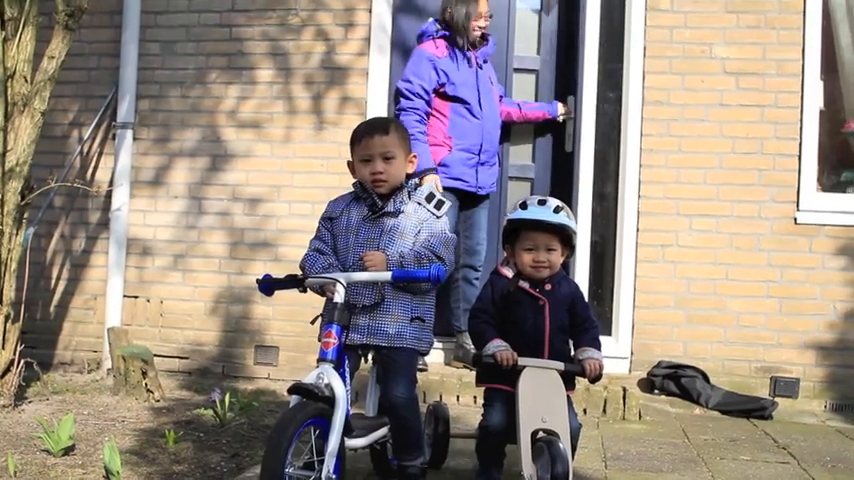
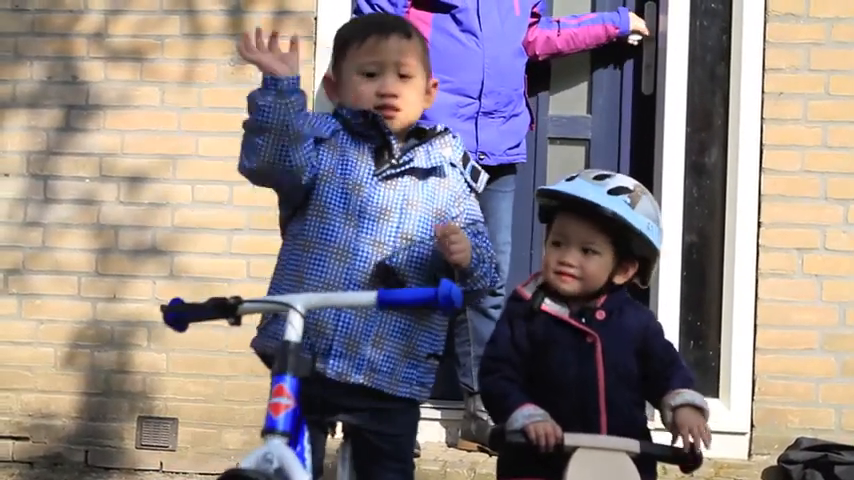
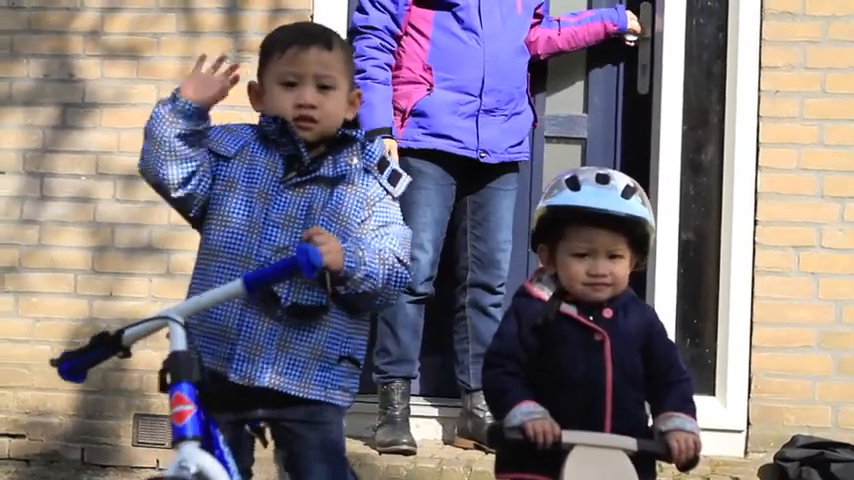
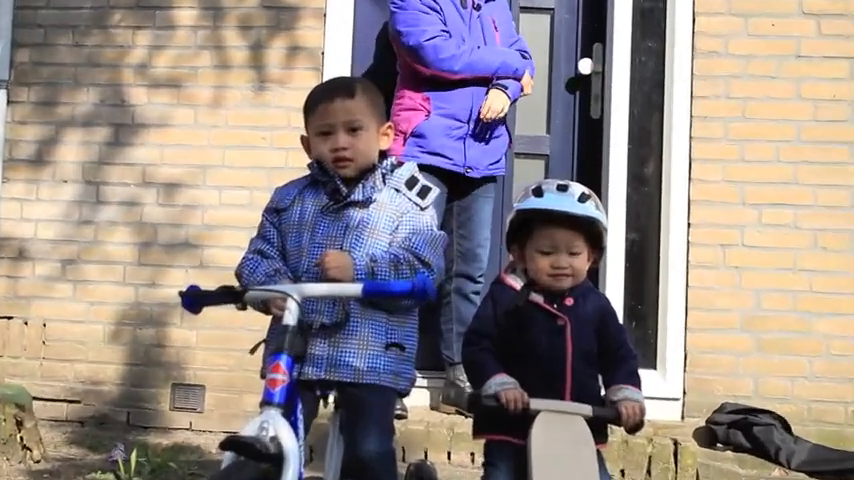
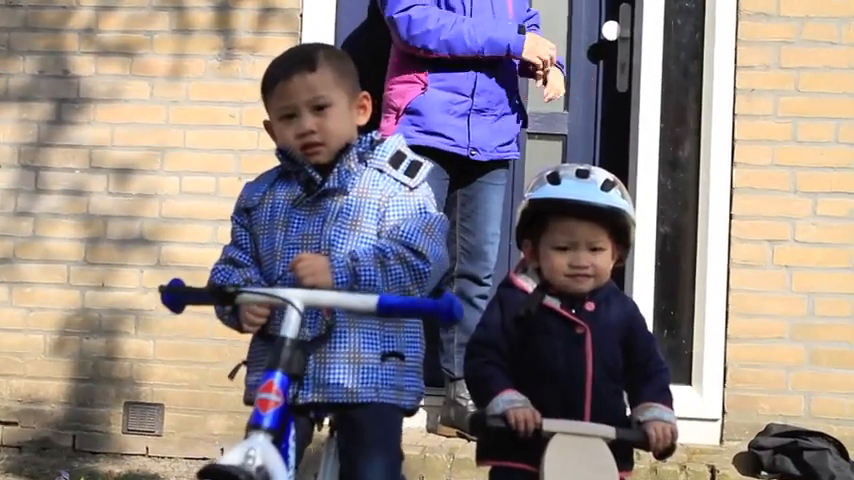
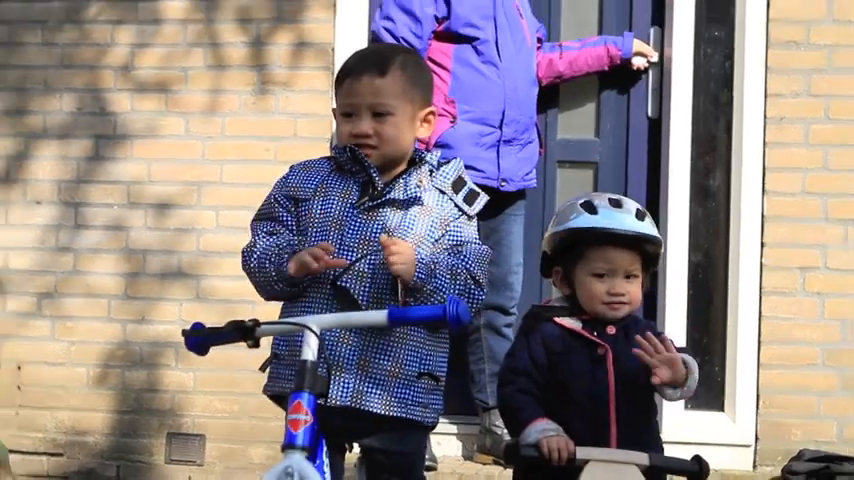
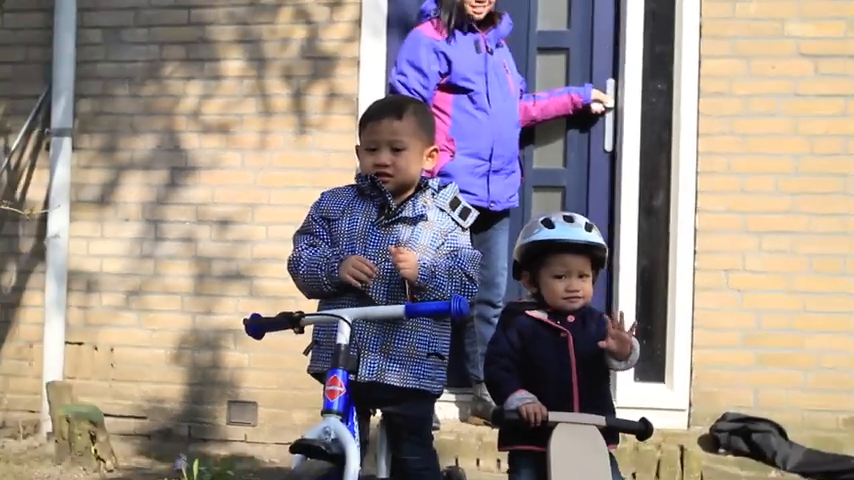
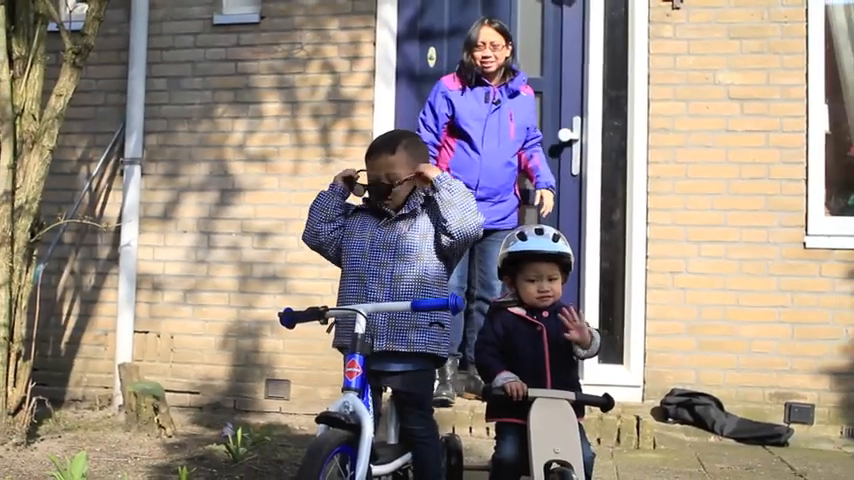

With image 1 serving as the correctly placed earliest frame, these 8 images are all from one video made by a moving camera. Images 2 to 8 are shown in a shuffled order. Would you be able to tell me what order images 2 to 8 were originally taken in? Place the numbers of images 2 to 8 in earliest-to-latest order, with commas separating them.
4, 5, 3, 2, 6, 7, 8
